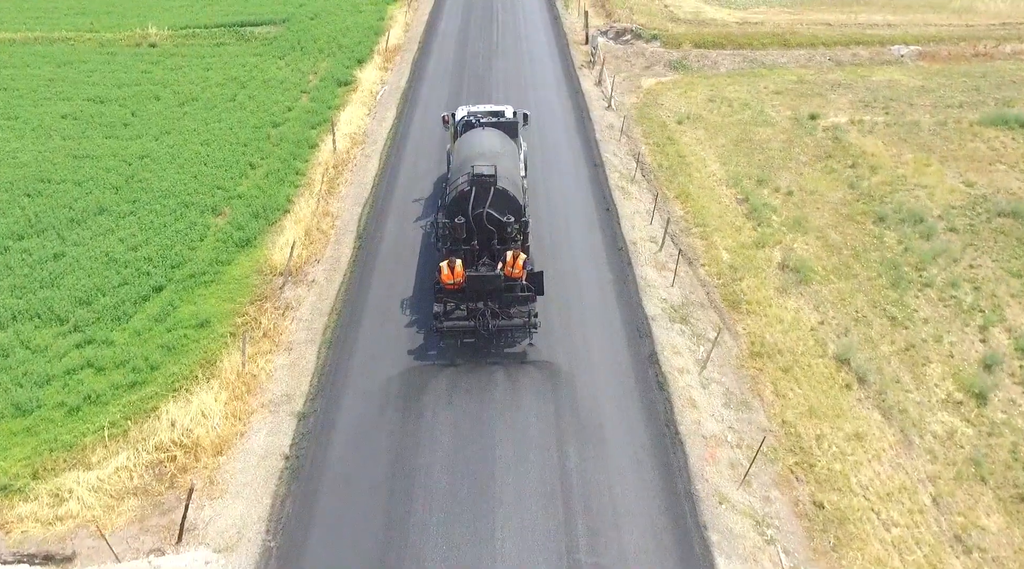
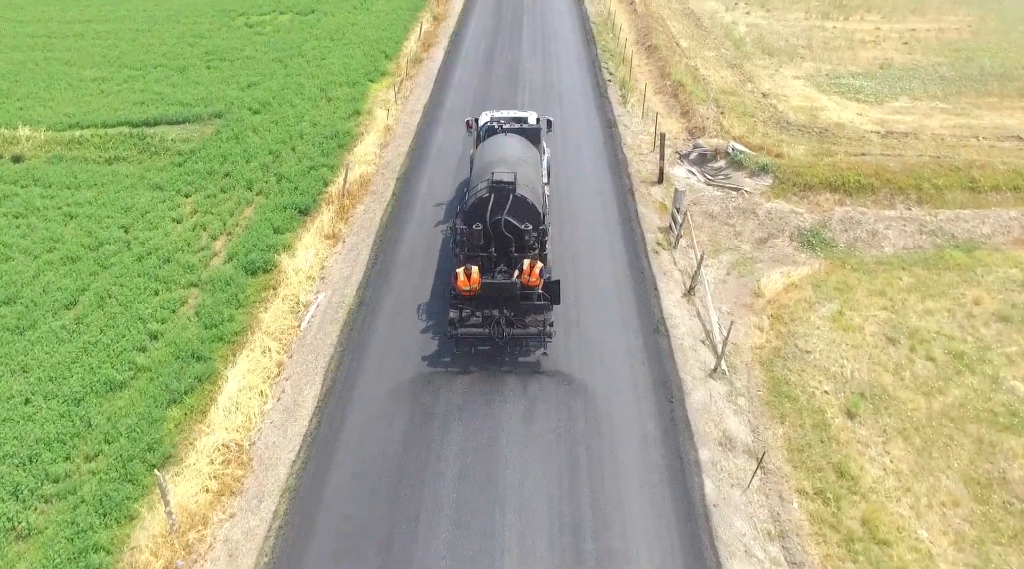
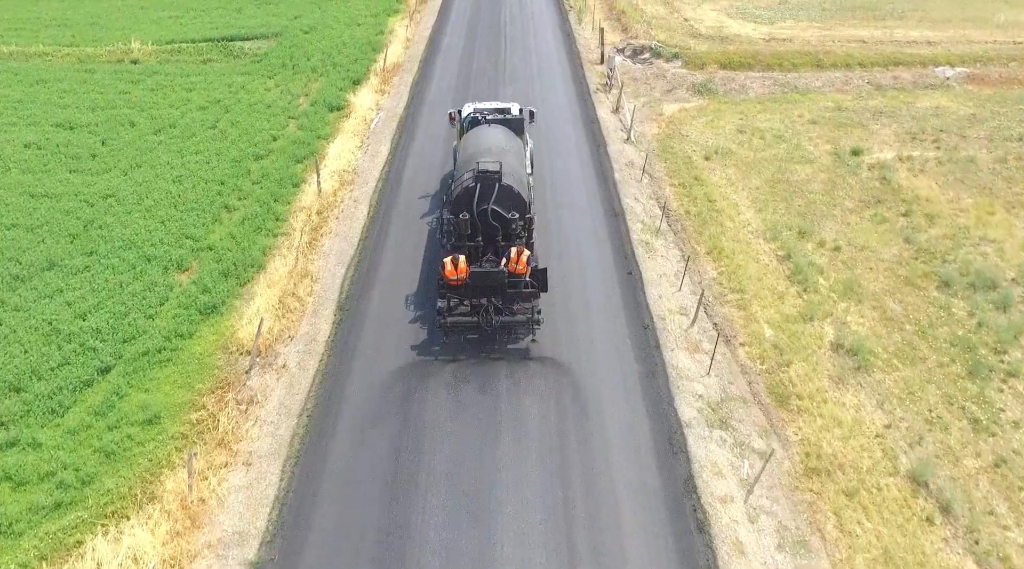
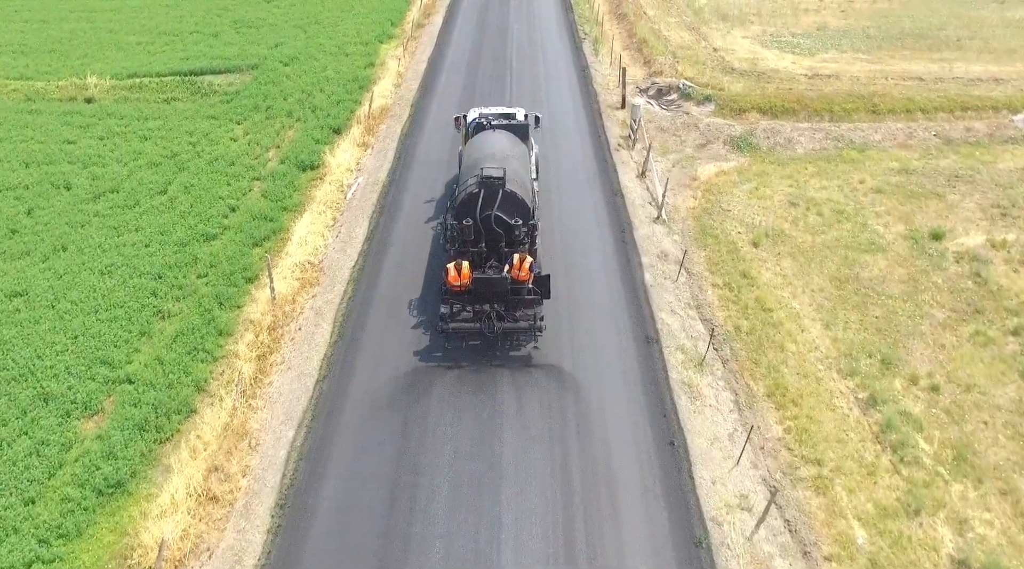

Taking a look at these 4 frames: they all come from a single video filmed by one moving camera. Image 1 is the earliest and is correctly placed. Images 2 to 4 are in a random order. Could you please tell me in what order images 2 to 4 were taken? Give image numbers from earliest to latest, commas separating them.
3, 4, 2
